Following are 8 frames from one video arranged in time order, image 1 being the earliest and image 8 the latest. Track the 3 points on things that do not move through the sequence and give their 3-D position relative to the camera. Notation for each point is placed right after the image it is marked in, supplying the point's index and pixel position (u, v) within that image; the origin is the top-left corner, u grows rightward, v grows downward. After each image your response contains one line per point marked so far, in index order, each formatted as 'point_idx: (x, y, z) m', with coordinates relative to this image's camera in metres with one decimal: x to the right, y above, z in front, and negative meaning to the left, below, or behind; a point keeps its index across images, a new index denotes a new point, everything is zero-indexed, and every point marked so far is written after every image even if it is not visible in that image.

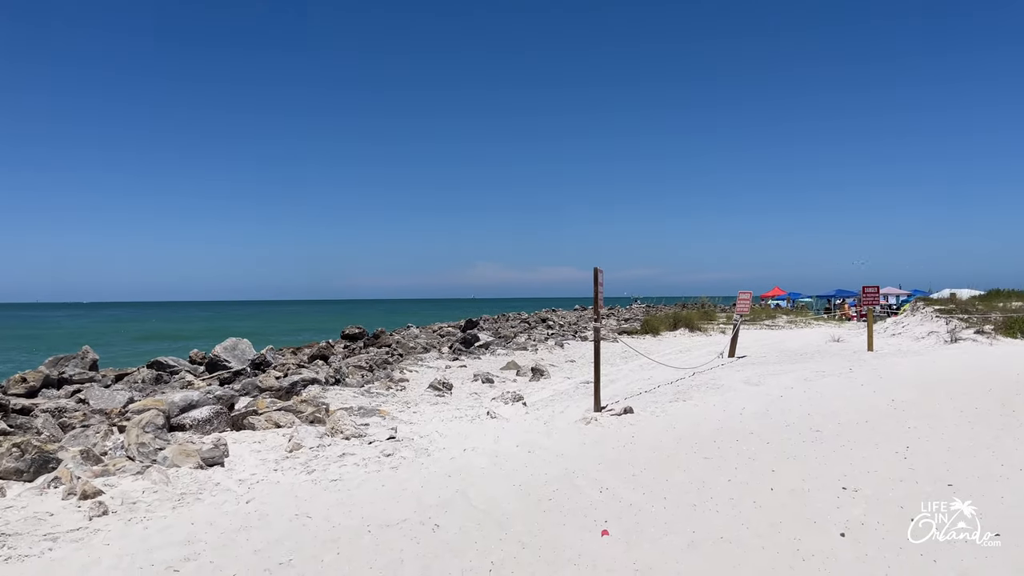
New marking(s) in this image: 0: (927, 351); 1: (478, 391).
0: (+9.0, -1.4, +17.5) m
1: (-0.4, -1.3, +10.4) m
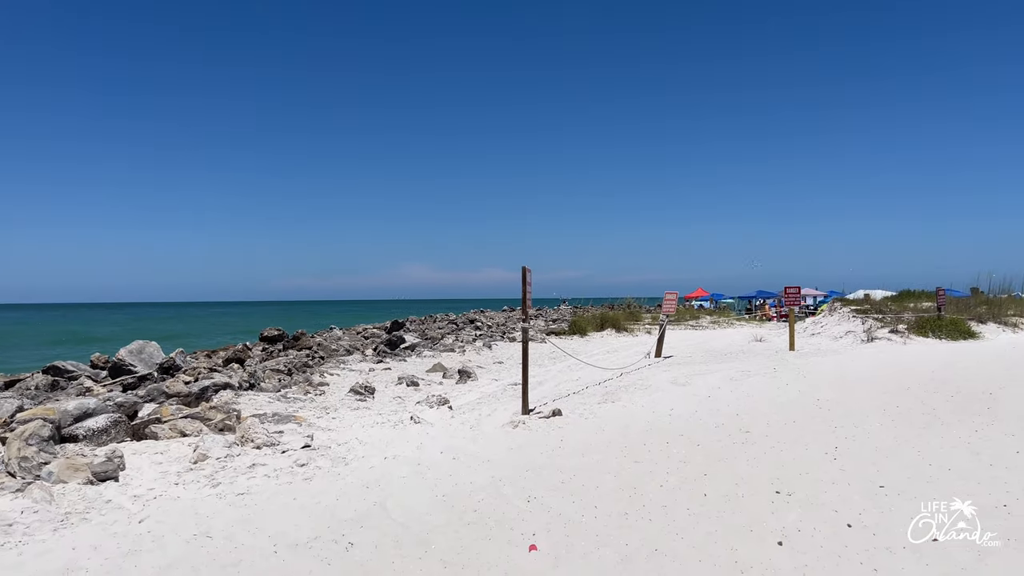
0: (+7.4, -1.4, +18.0) m
1: (-1.4, -1.3, +10.0) m
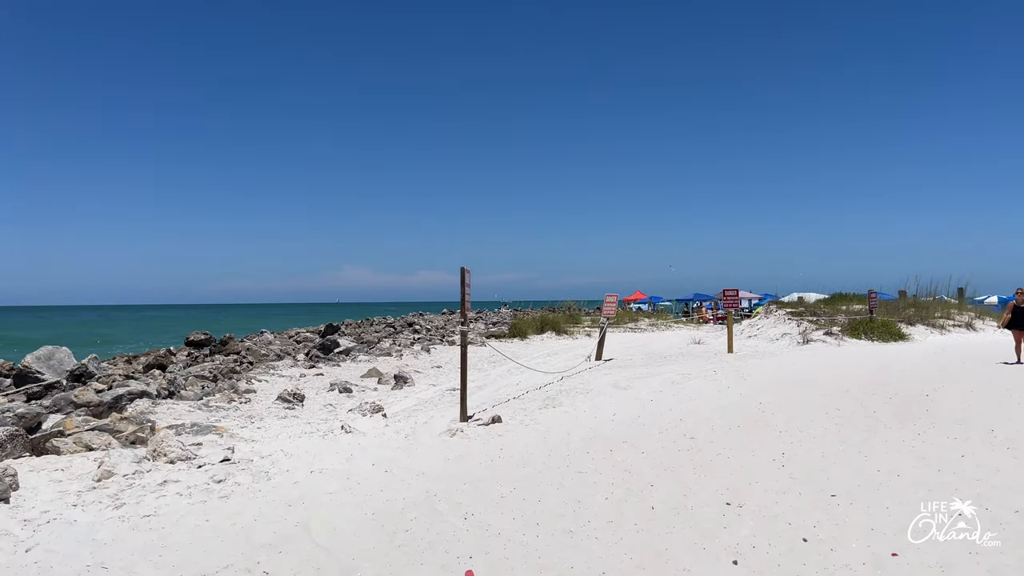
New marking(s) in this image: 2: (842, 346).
0: (+6.1, -1.4, +18.1) m
1: (-2.1, -1.4, +9.5) m
2: (+7.8, -1.4, +19.1) m
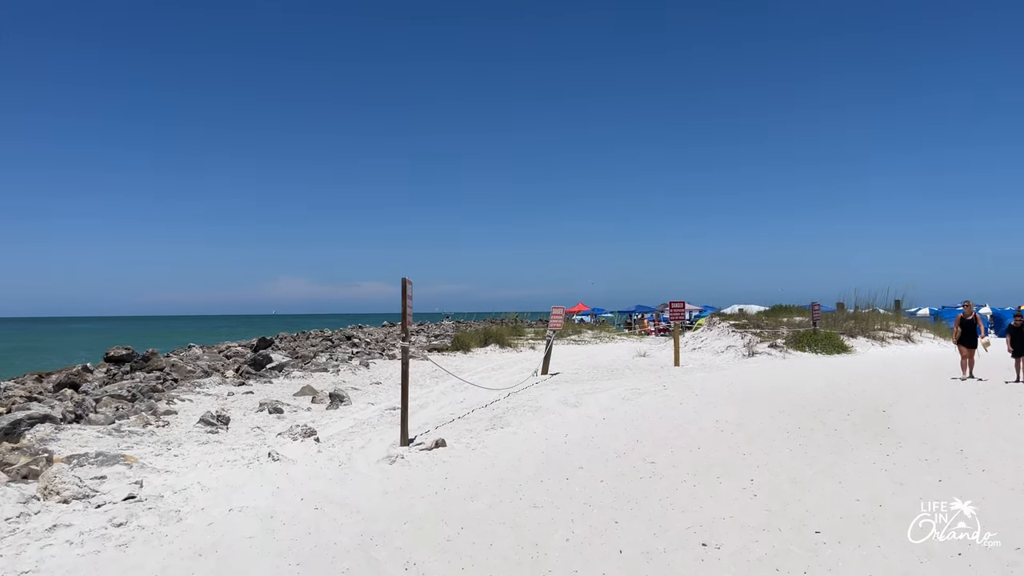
0: (+4.8, -1.7, +17.9) m
1: (-2.7, -1.5, +8.8) m
2: (+6.5, -1.7, +19.0) m
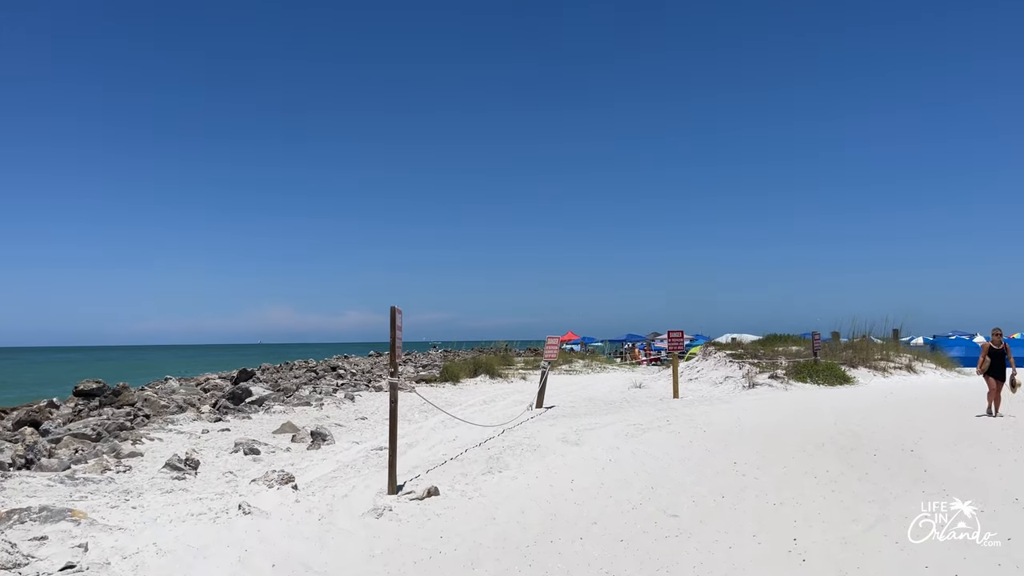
0: (+4.7, -2.3, +17.2) m
1: (-2.7, -1.8, +8.0) m
2: (+6.3, -2.3, +18.4) m
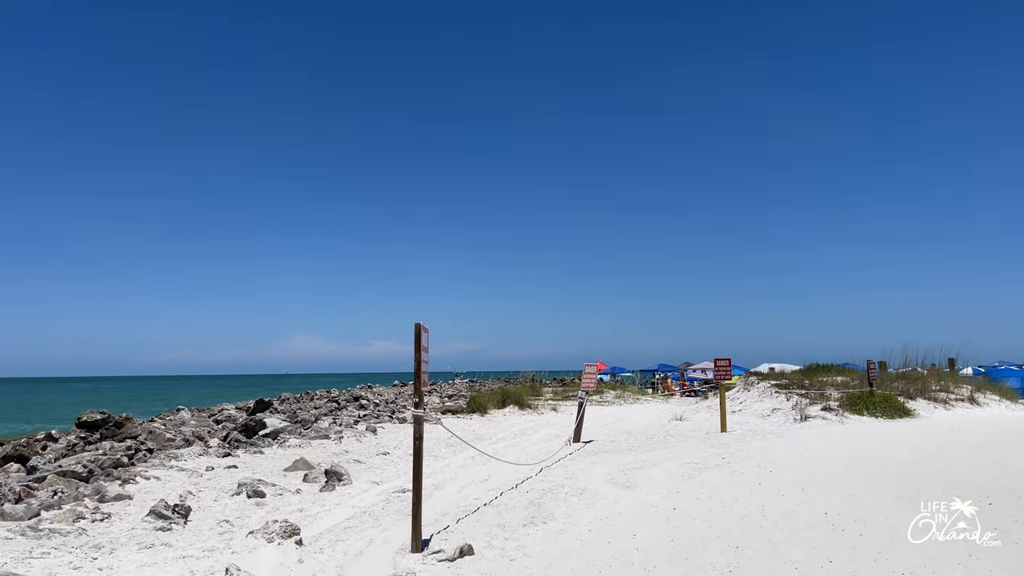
0: (+5.3, -2.8, +15.8) m
1: (-2.4, -1.9, +6.8) m
2: (+7.0, -2.8, +16.9) m
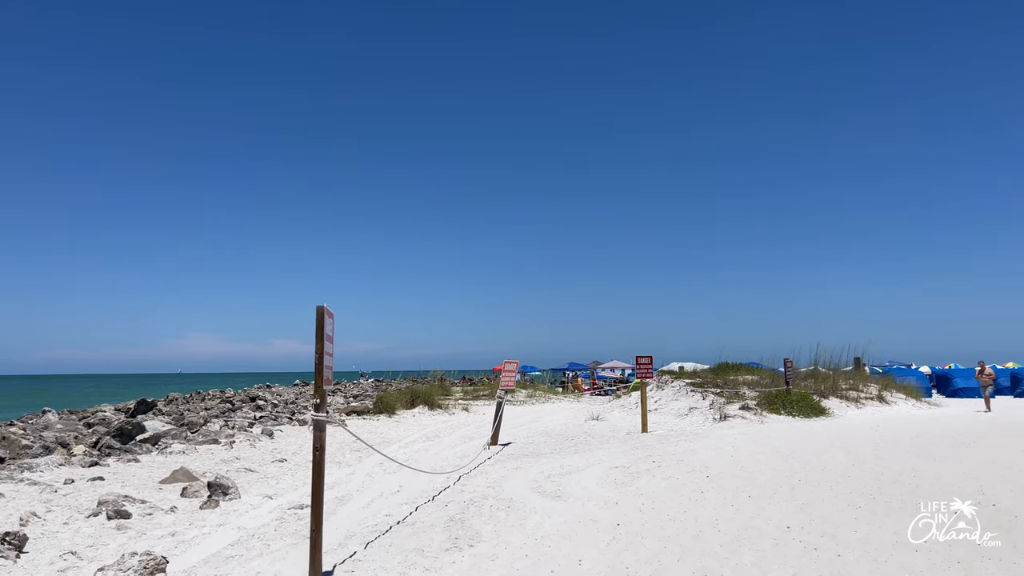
0: (+3.7, -2.7, +15.3) m
1: (-2.9, -1.8, +5.5) m
2: (+5.2, -2.7, +16.5) m
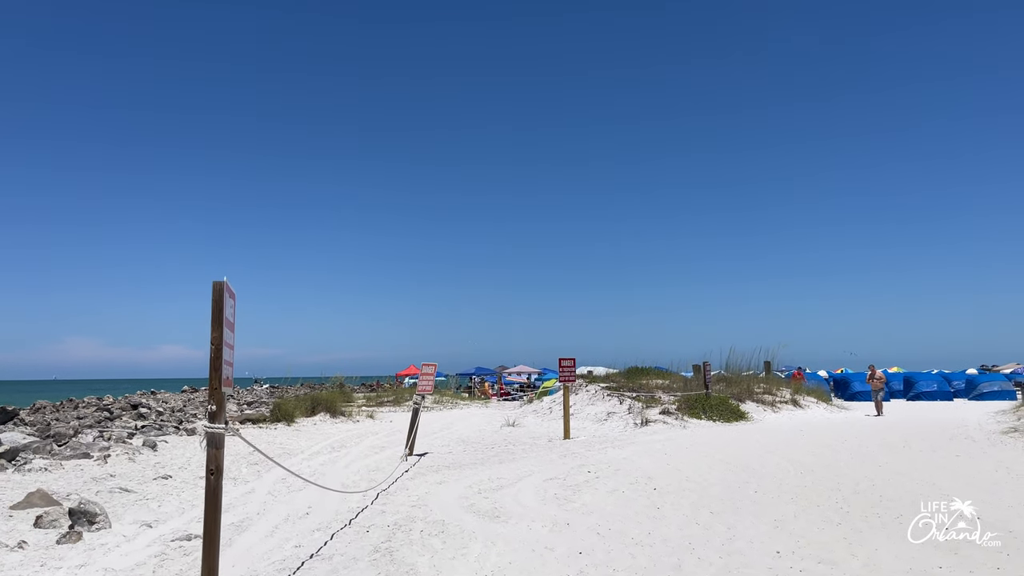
0: (+2.2, -2.7, +14.6) m
1: (-3.2, -1.6, +4.0) m
2: (+3.5, -2.8, +16.0) m
